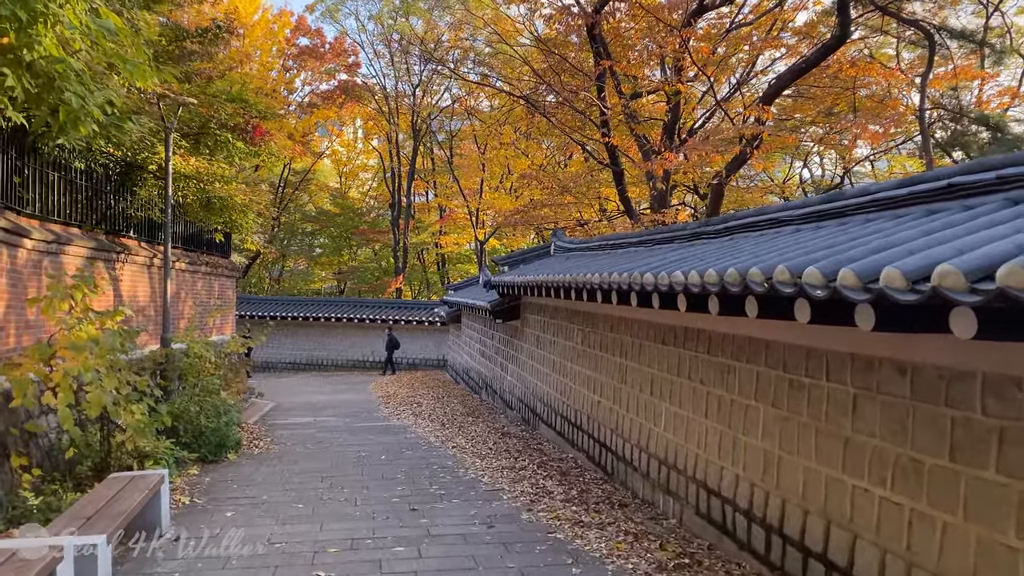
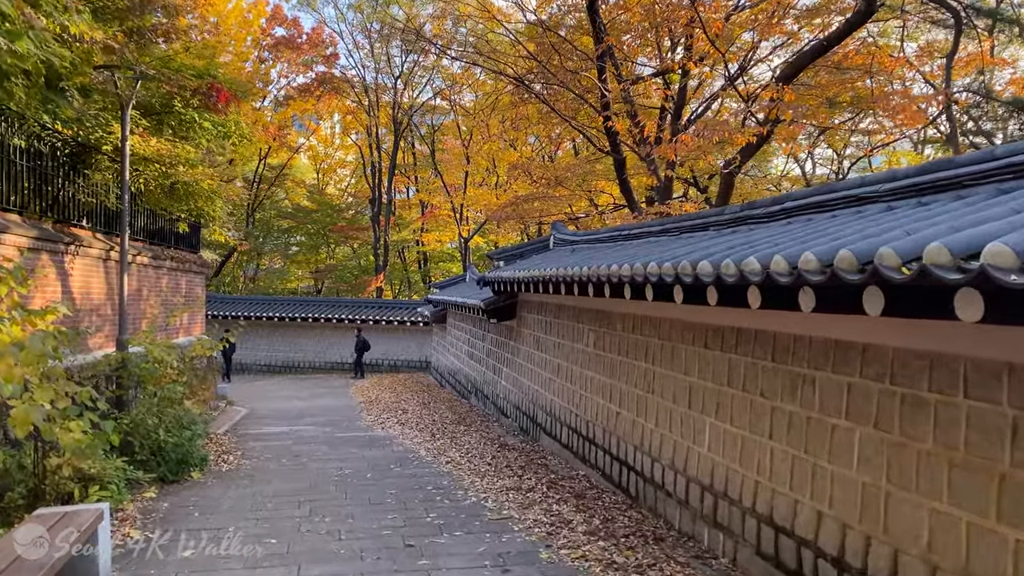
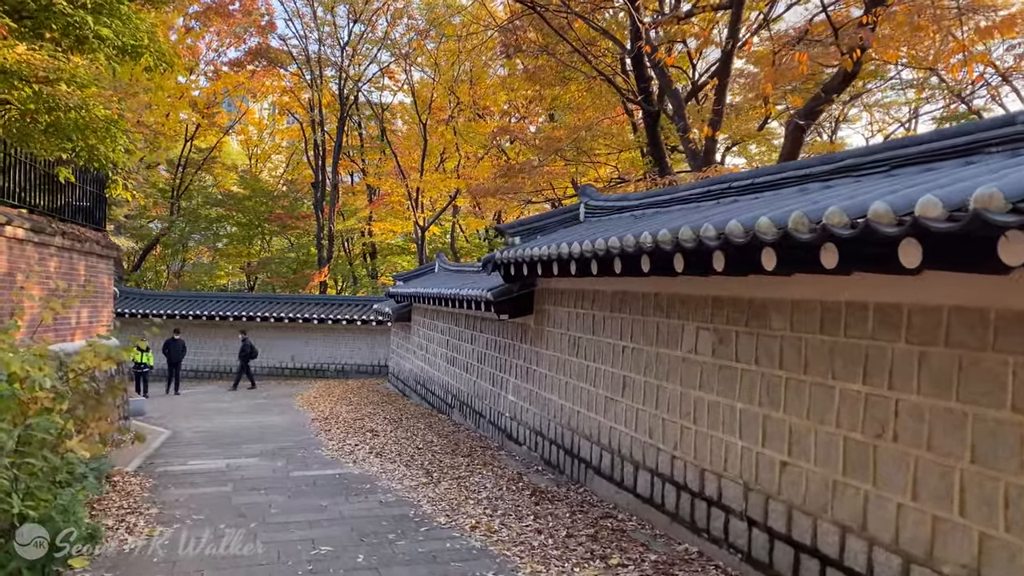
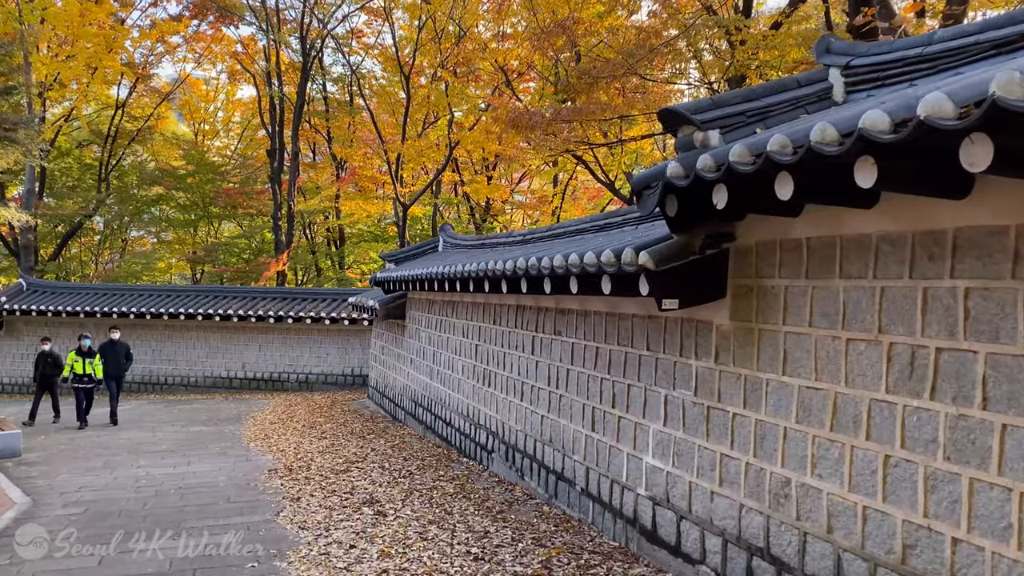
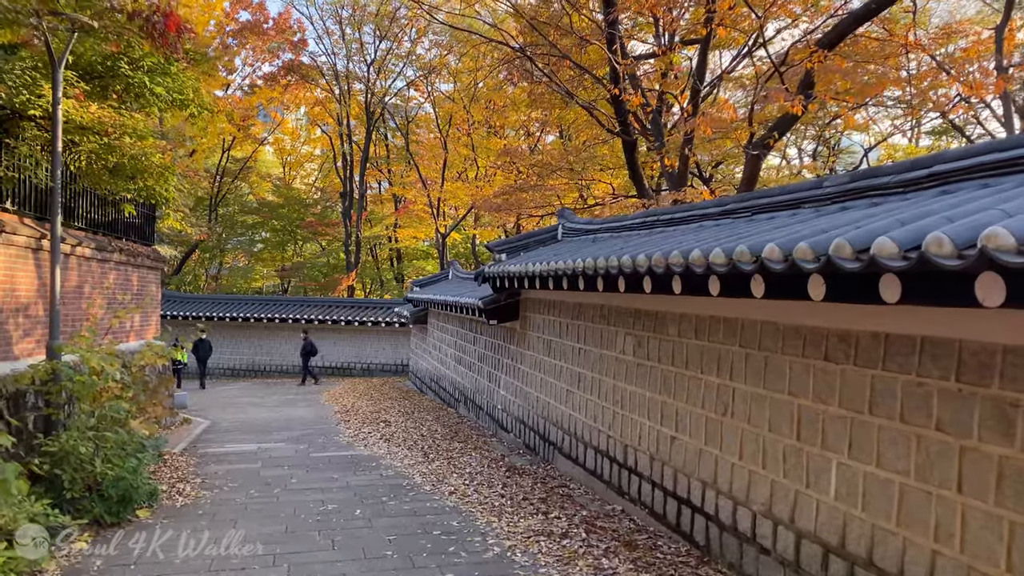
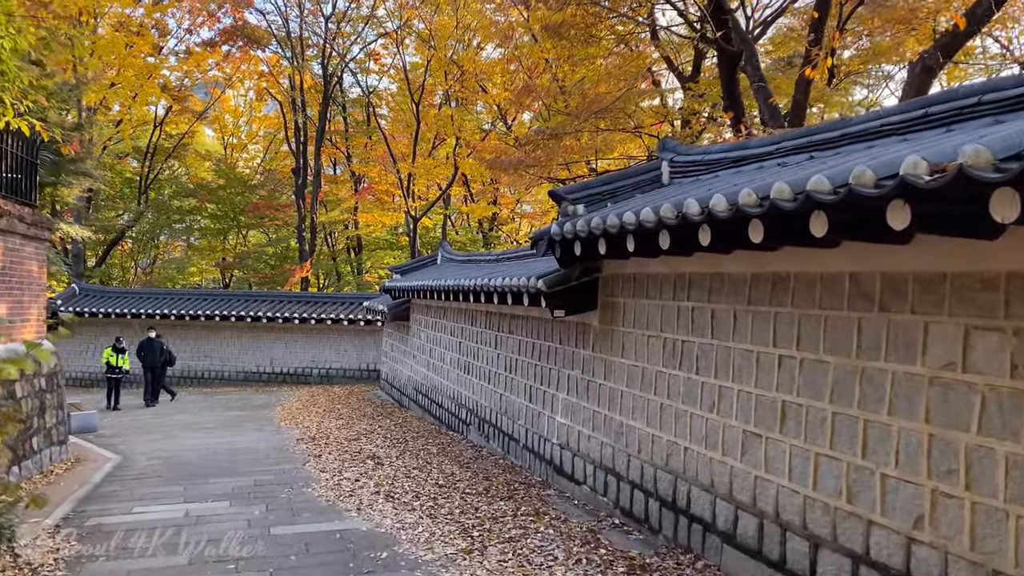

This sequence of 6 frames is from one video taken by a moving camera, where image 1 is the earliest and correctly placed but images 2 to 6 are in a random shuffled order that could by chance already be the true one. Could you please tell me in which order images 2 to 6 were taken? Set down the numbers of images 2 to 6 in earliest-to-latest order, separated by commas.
2, 5, 3, 6, 4
